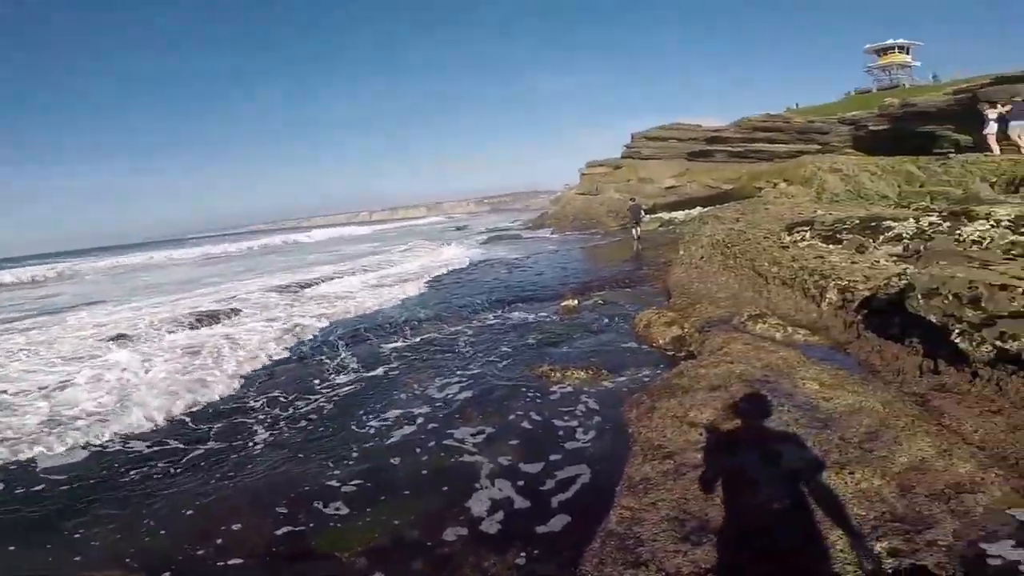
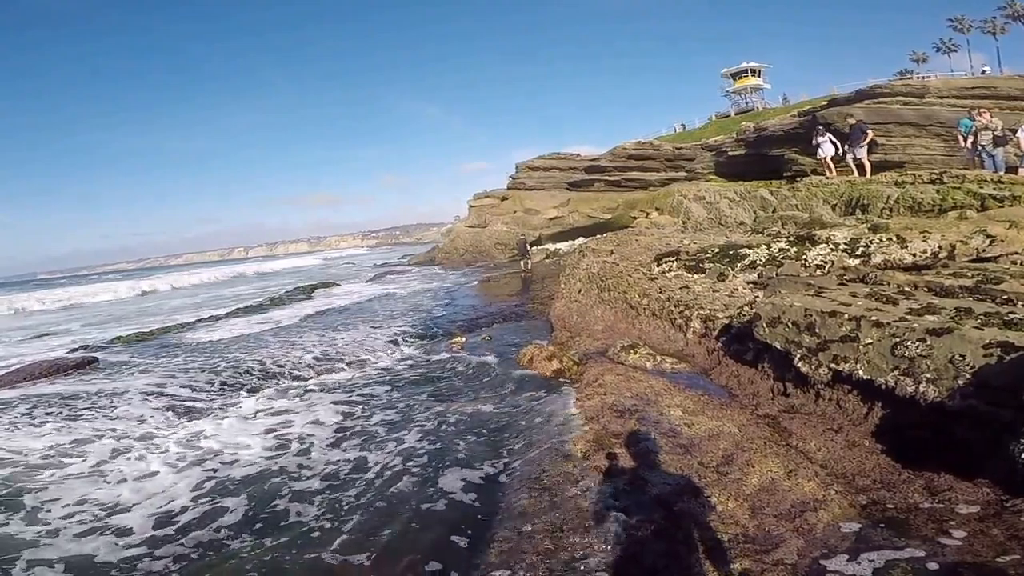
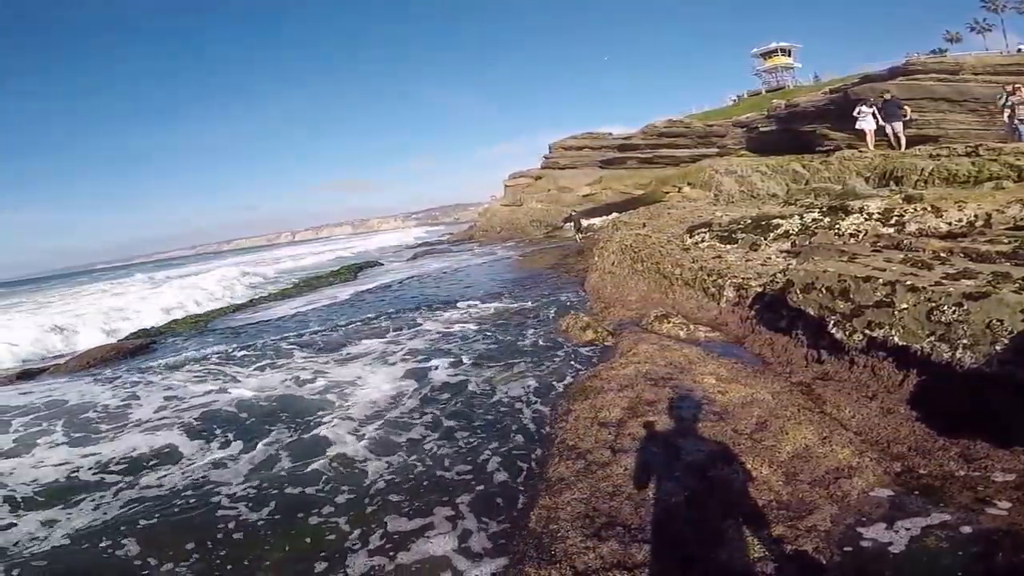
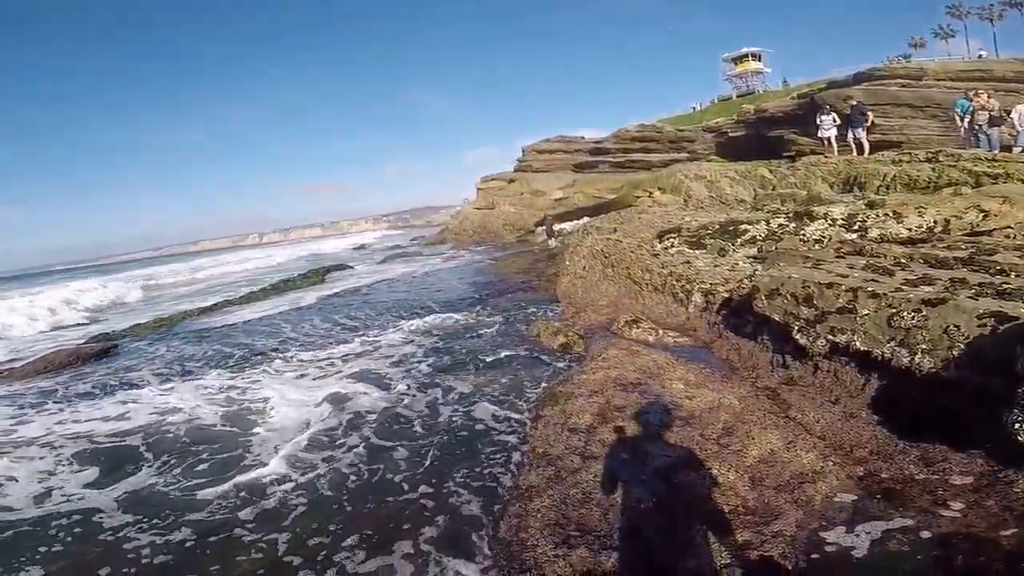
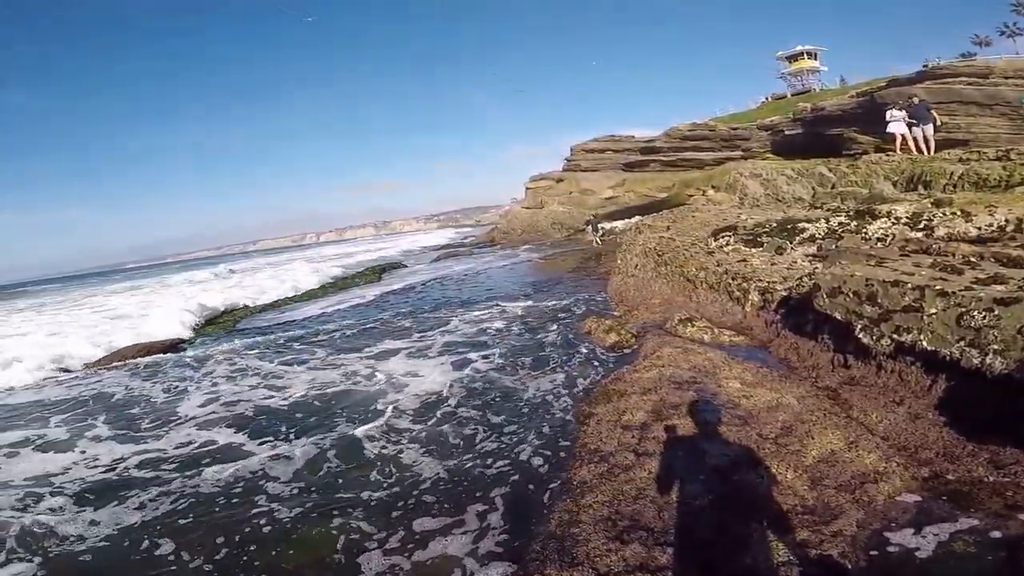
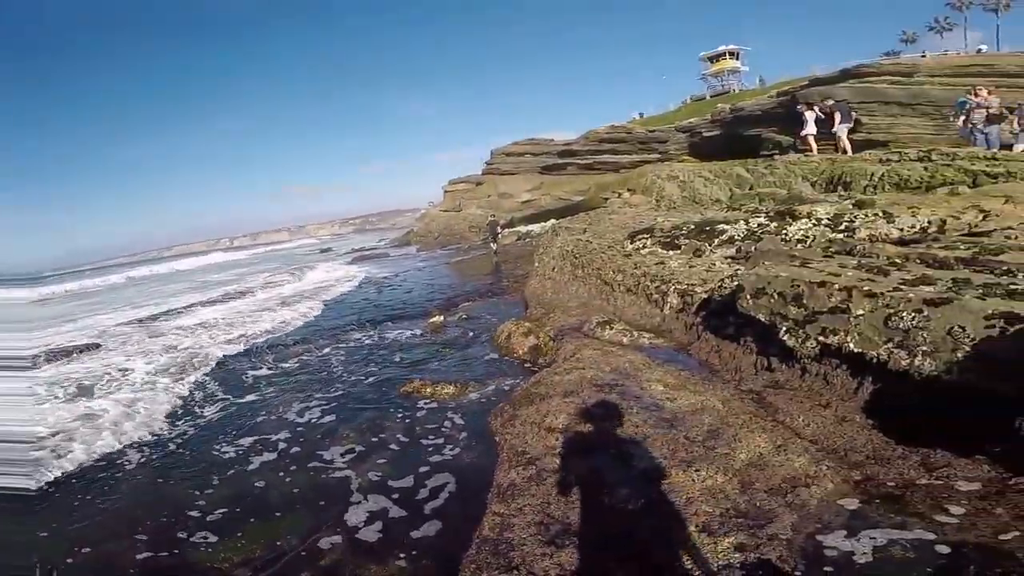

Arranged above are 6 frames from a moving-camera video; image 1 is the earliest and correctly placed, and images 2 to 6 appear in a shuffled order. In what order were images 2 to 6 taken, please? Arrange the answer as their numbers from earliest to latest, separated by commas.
6, 2, 4, 3, 5
